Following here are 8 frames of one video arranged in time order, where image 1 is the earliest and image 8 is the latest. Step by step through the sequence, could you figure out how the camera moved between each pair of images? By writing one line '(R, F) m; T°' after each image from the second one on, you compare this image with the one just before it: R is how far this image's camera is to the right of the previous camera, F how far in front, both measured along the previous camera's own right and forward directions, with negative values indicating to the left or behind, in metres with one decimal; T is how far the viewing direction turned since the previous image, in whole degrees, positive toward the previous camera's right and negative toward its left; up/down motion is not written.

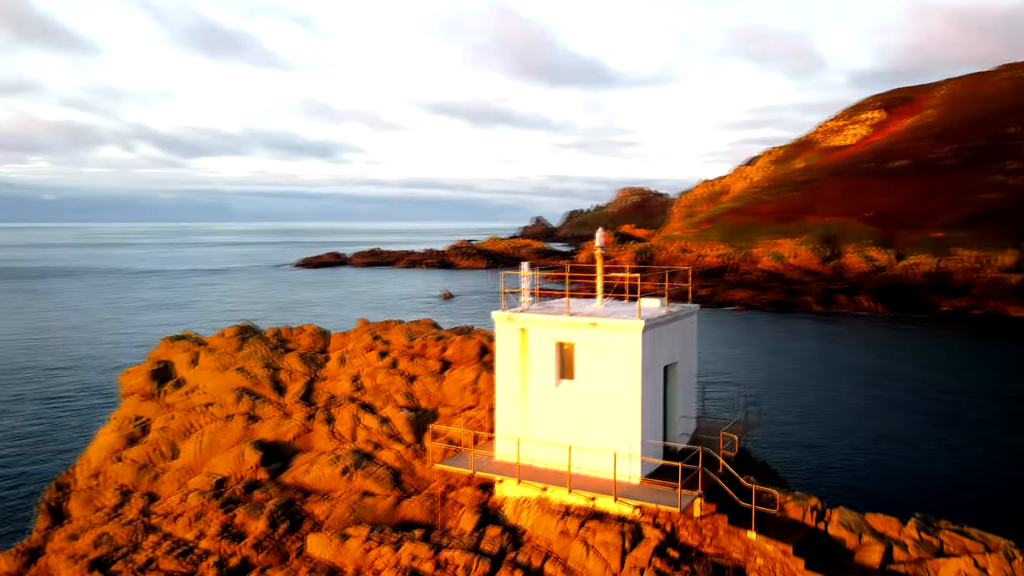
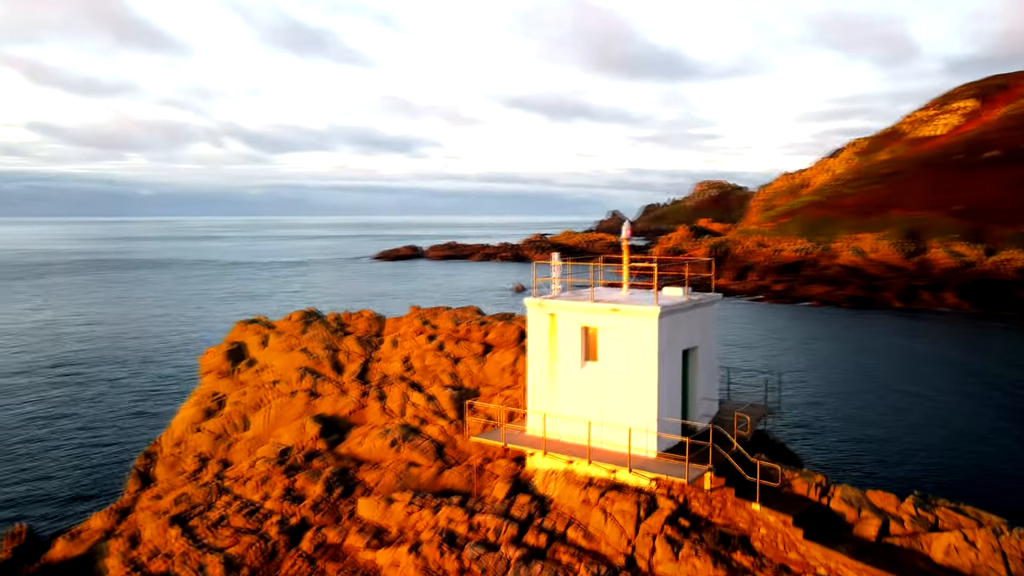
(+0.7, -0.9) m; -5°
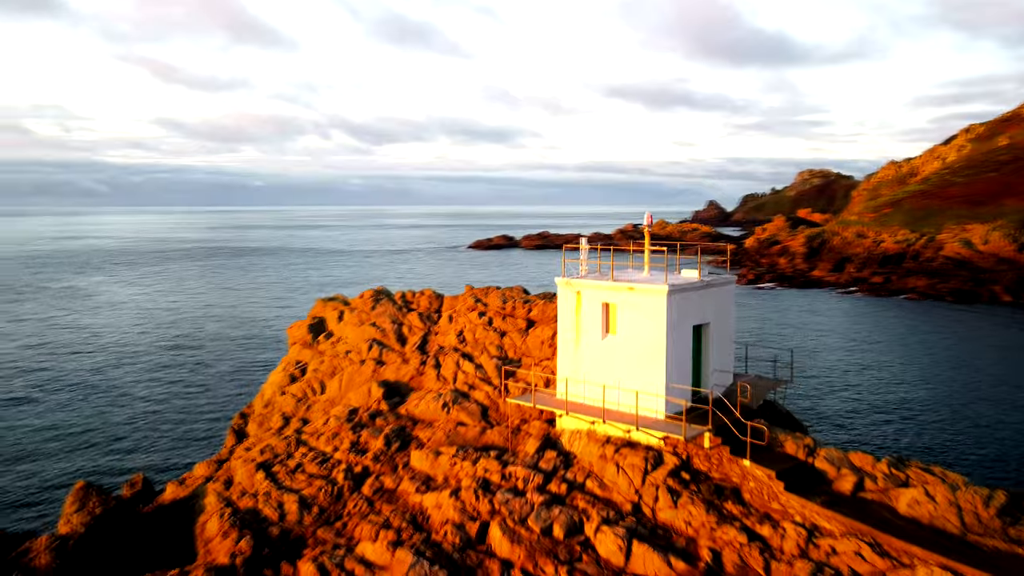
(+1.1, -1.6) m; -7°
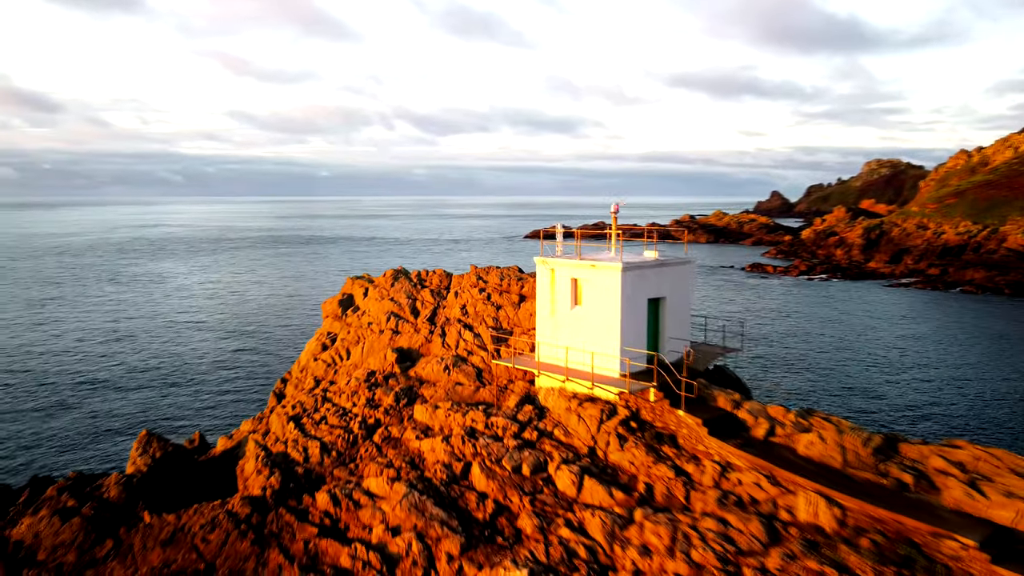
(+1.5, -2.2) m; -4°
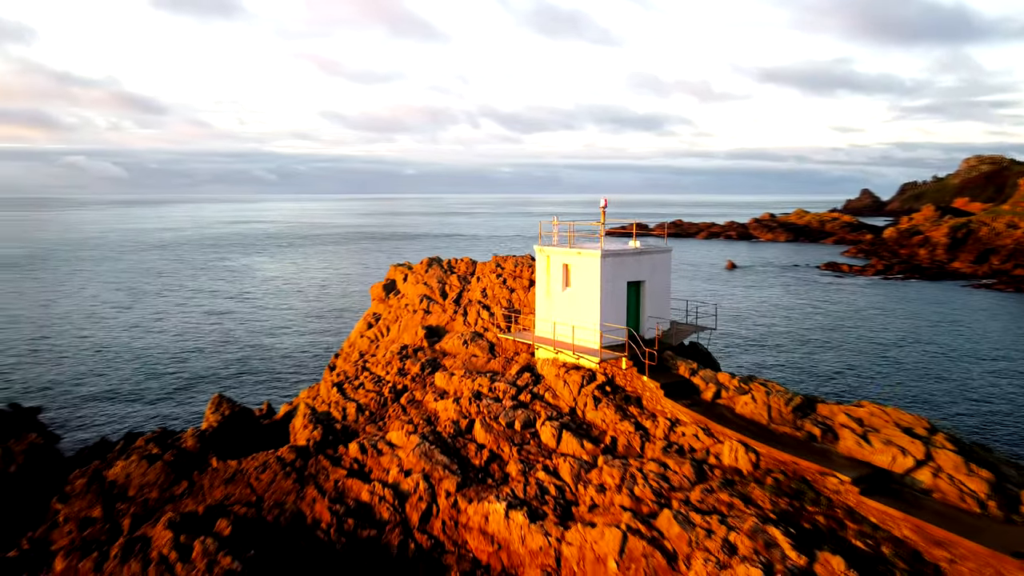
(+1.8, -2.4) m; -6°
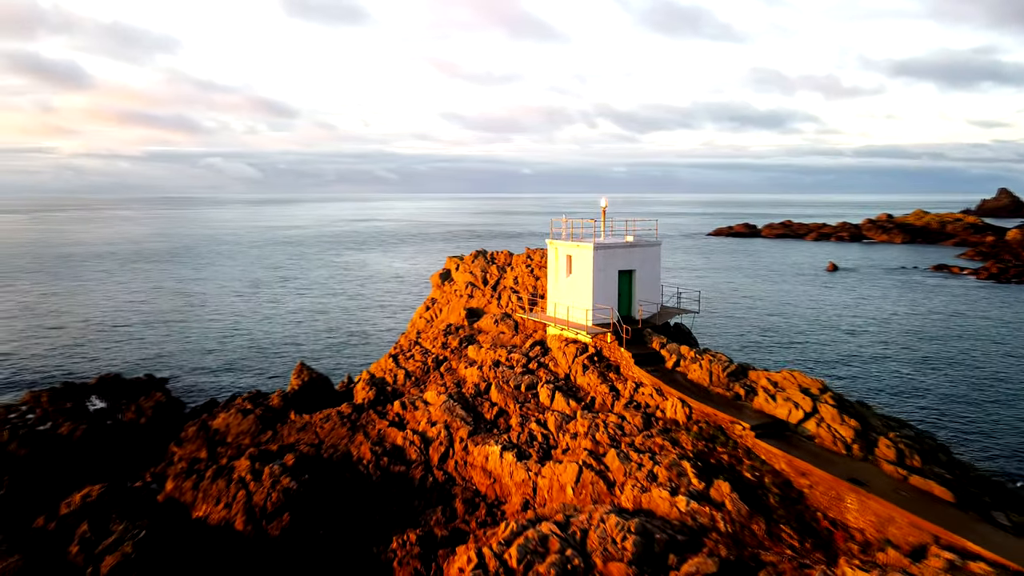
(+2.6, -3.3) m; -8°
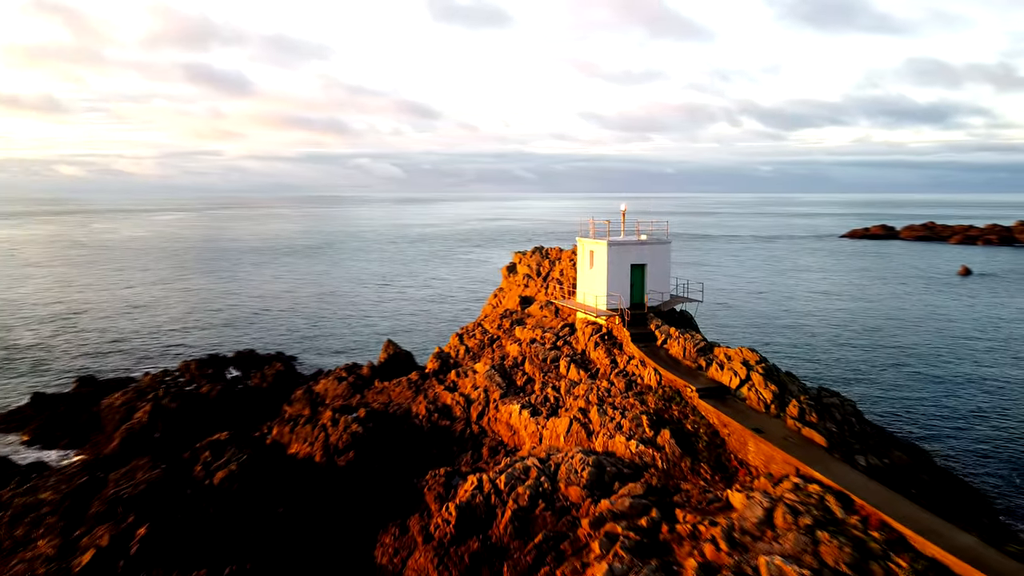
(+3.2, -3.8) m; -10°
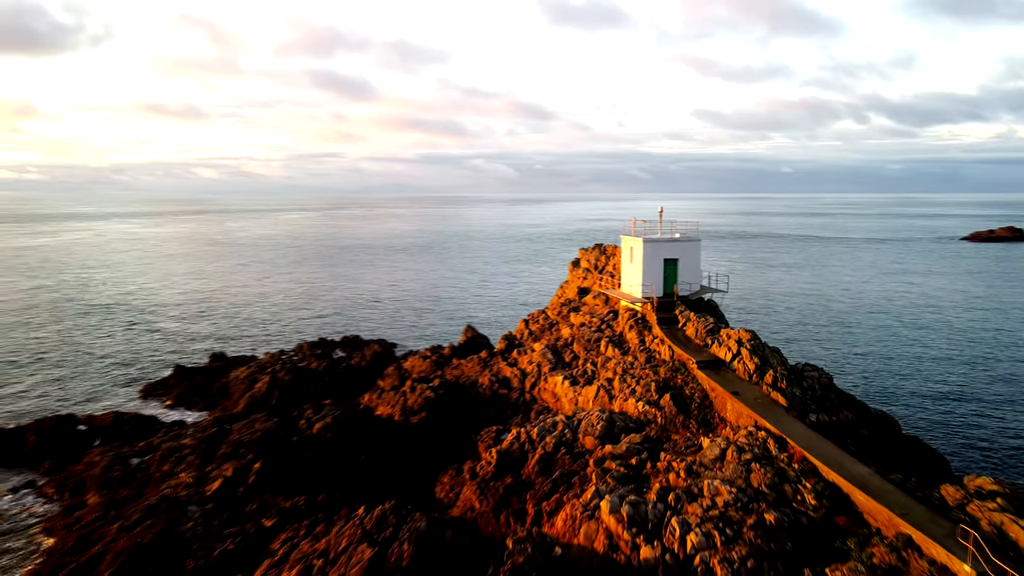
(+2.1, -4.0) m; -8°
